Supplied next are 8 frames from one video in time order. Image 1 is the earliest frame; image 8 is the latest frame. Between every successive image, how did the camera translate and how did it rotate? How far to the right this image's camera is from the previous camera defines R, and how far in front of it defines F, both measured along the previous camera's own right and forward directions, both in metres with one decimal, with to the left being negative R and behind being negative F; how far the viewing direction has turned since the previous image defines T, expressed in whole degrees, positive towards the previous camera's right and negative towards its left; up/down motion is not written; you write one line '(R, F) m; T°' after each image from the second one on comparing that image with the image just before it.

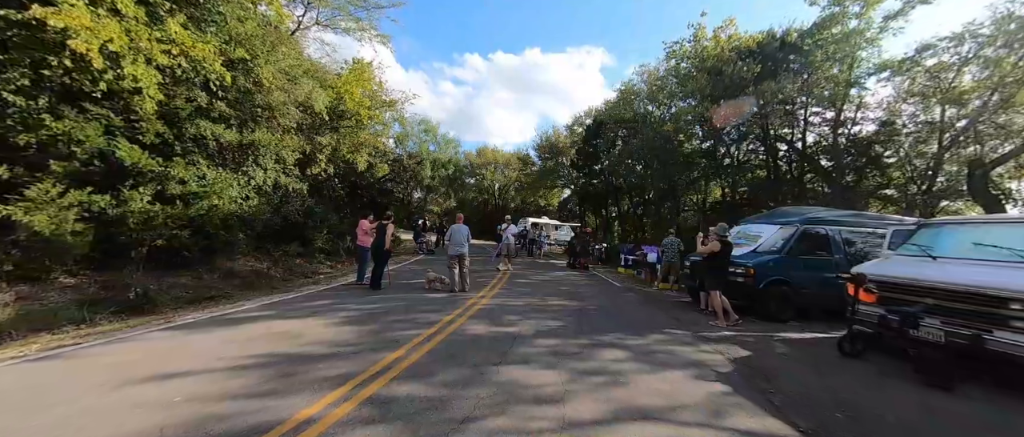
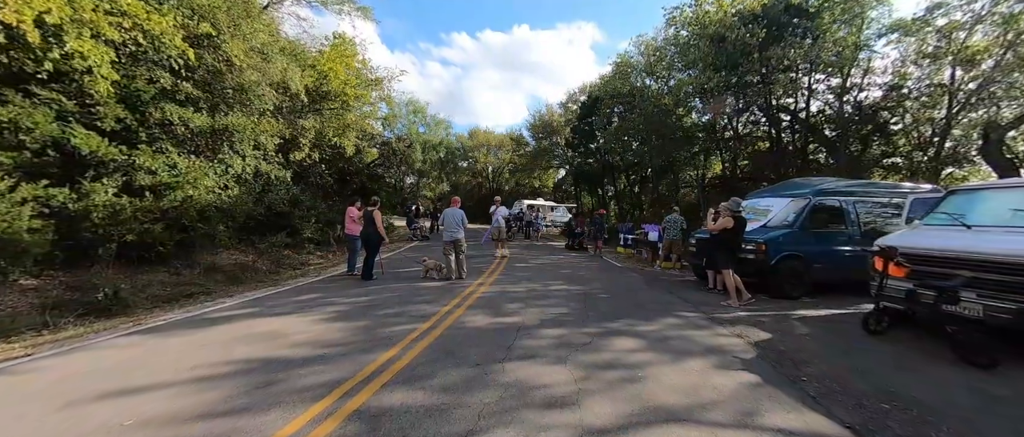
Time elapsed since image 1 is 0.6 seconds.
(-0.1, +0.5) m; +1°
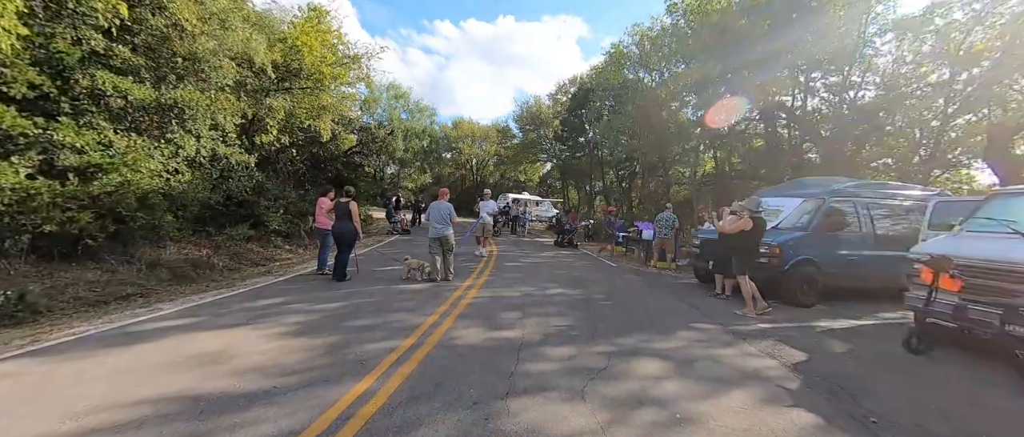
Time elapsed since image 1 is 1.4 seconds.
(-0.2, +0.9) m; +3°
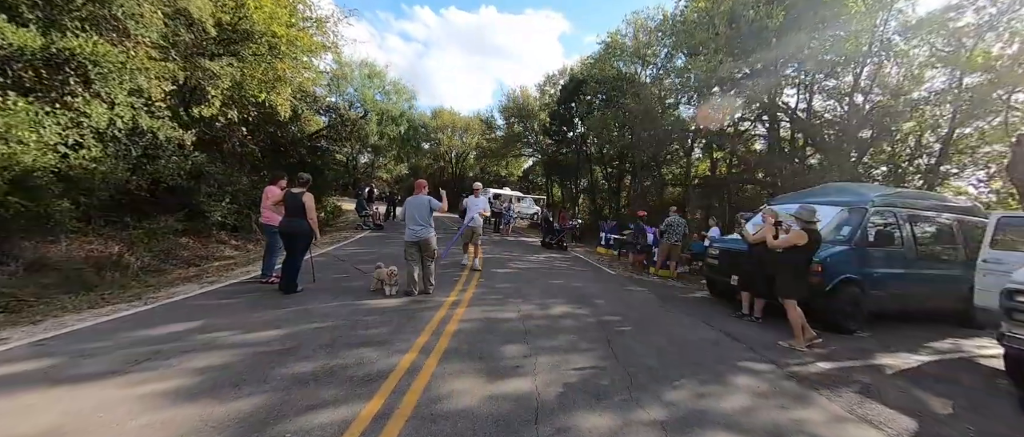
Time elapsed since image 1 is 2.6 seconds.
(-0.4, +1.4) m; +4°
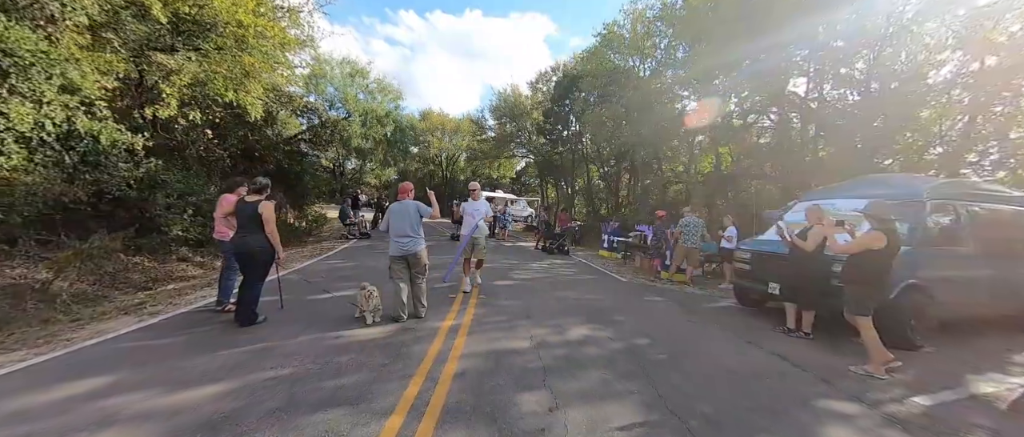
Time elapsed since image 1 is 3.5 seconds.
(-0.2, +1.0) m; +1°
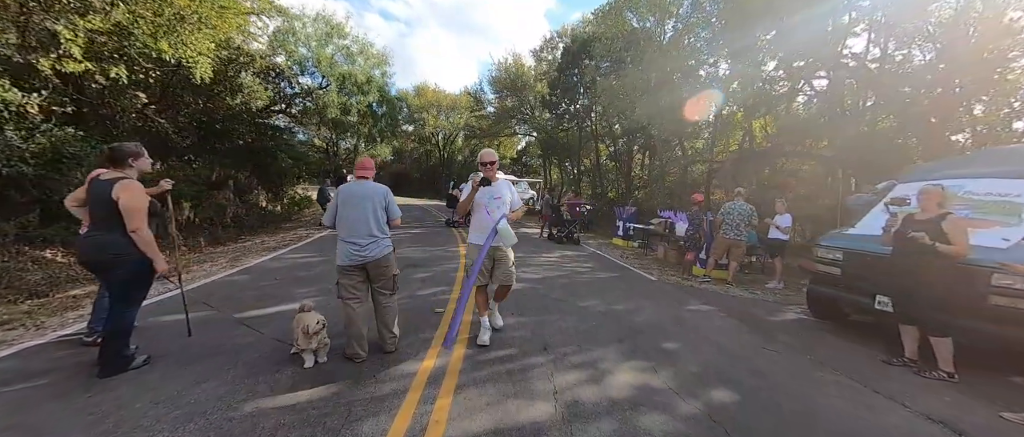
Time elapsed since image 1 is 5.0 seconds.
(-0.1, +1.8) m; 0°
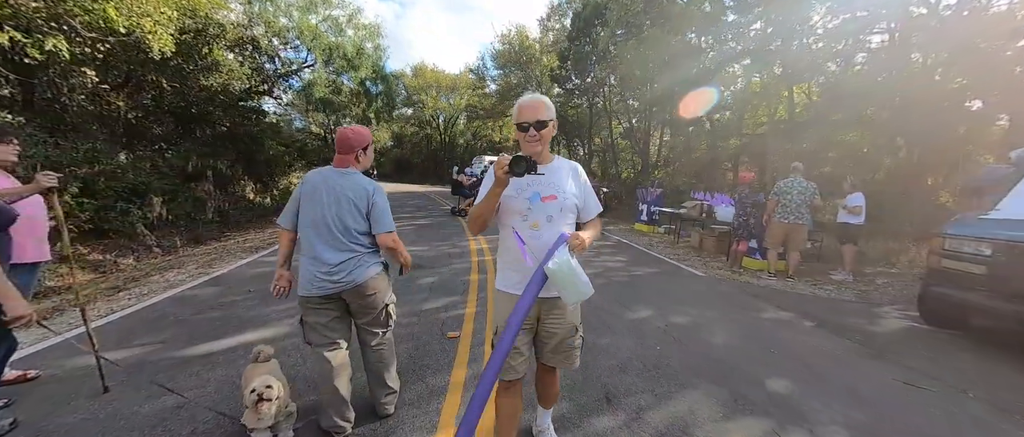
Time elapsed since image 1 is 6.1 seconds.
(-0.3, +1.3) m; -1°
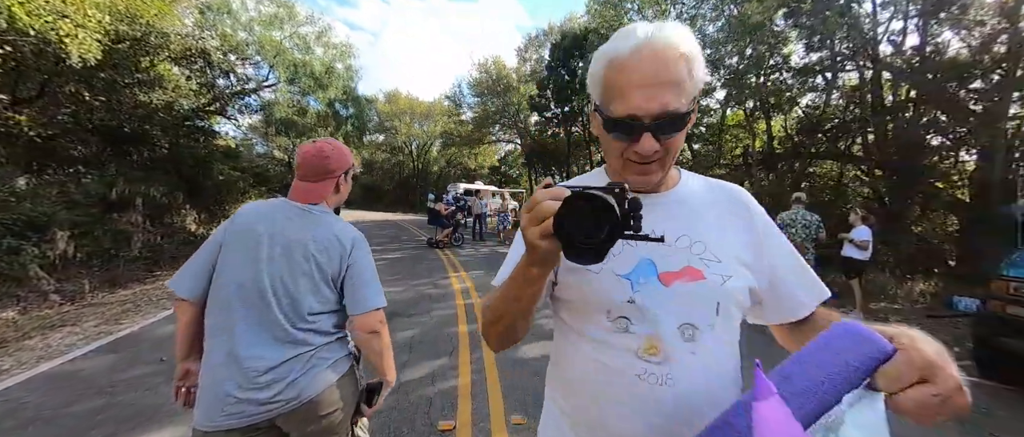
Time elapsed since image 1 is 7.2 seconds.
(-0.3, +0.9) m; +5°
